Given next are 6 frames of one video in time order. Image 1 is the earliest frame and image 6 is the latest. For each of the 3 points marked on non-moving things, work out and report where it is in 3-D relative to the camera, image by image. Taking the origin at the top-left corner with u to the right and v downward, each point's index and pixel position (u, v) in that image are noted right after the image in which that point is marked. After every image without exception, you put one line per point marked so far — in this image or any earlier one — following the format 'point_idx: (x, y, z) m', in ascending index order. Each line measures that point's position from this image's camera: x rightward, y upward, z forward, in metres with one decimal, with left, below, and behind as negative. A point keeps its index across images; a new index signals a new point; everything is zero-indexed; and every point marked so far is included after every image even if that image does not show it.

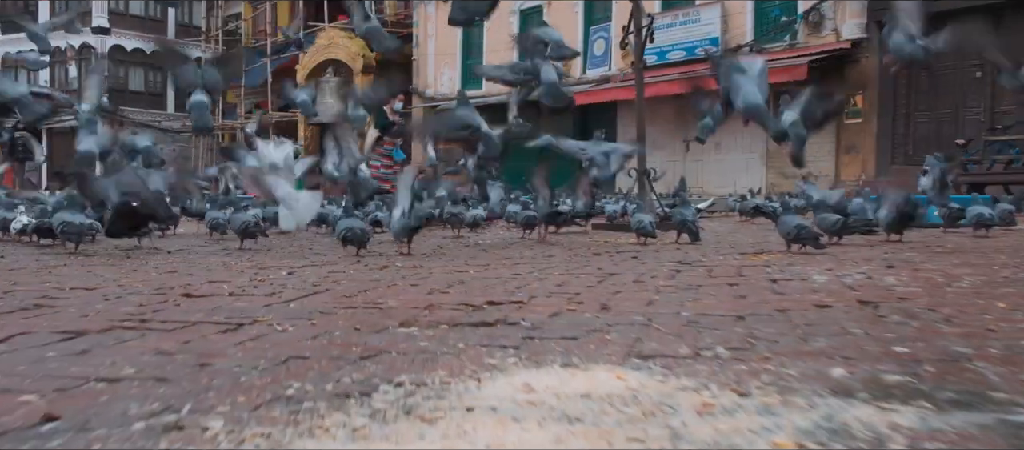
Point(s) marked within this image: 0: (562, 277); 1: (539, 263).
0: (+0.2, -0.2, +4.2) m
1: (+0.1, -0.2, +5.3) m
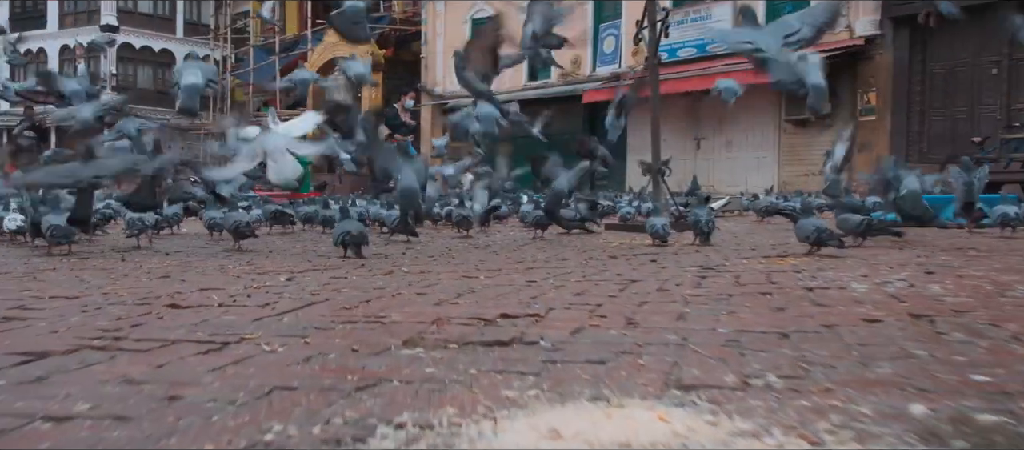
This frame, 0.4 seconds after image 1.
0: (+0.2, -0.2, +3.9) m
1: (+0.2, -0.2, +5.0) m
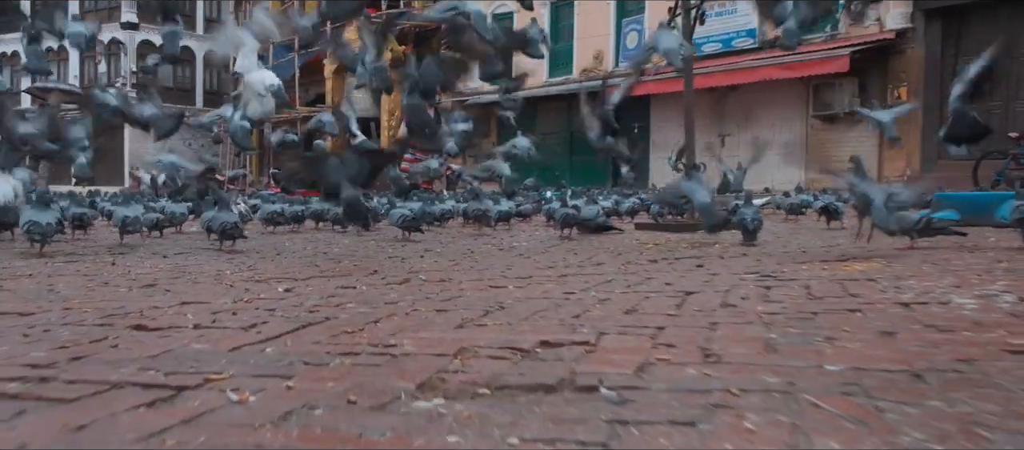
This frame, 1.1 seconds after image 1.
0: (+0.3, -0.2, +3.3) m
1: (+0.3, -0.2, +4.4) m
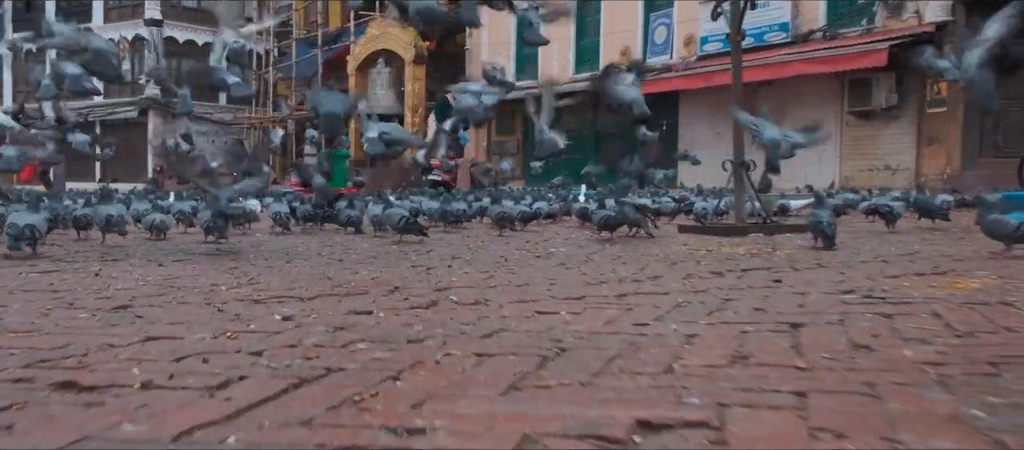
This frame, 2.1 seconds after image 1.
0: (+0.5, -0.3, +2.6) m
1: (+0.5, -0.2, +3.7) m
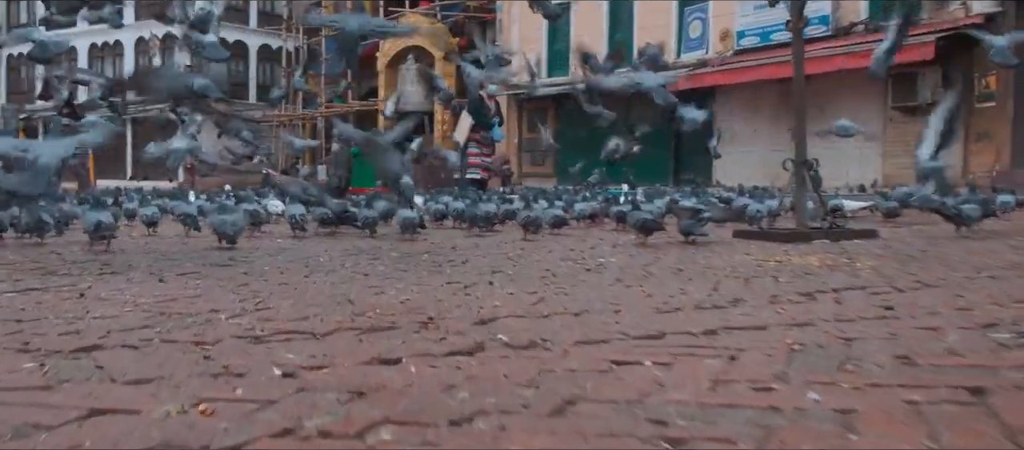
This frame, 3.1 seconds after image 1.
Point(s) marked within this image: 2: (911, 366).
0: (+0.6, -0.3, +1.8) m
1: (+0.6, -0.3, +2.9) m
2: (+0.8, -0.3, +2.4) m
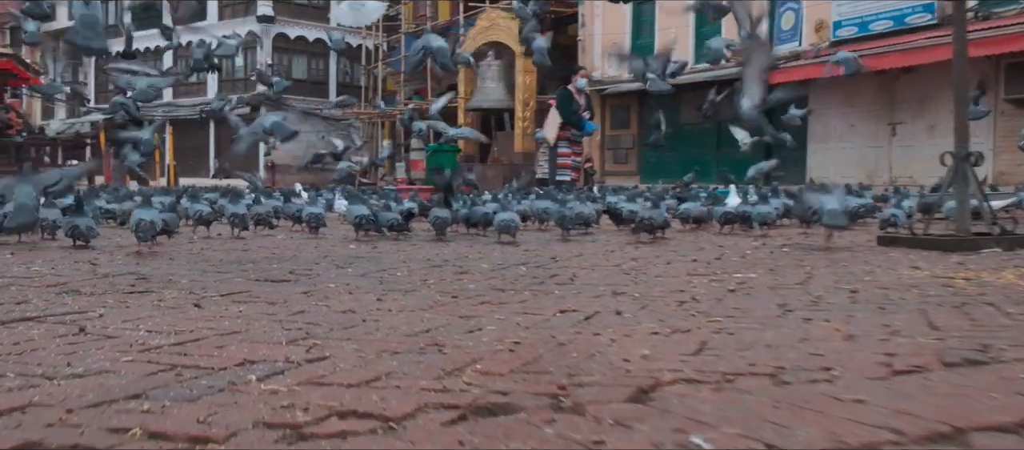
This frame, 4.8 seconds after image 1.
0: (+0.8, -0.3, +0.6) m
1: (+0.9, -0.3, +1.7) m
2: (+1.1, -0.3, +1.1) m
